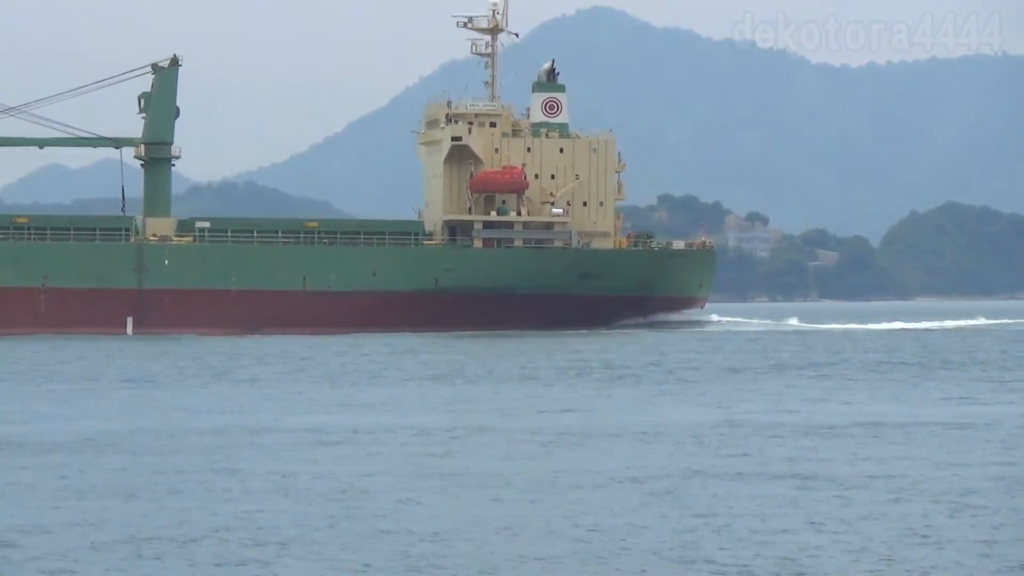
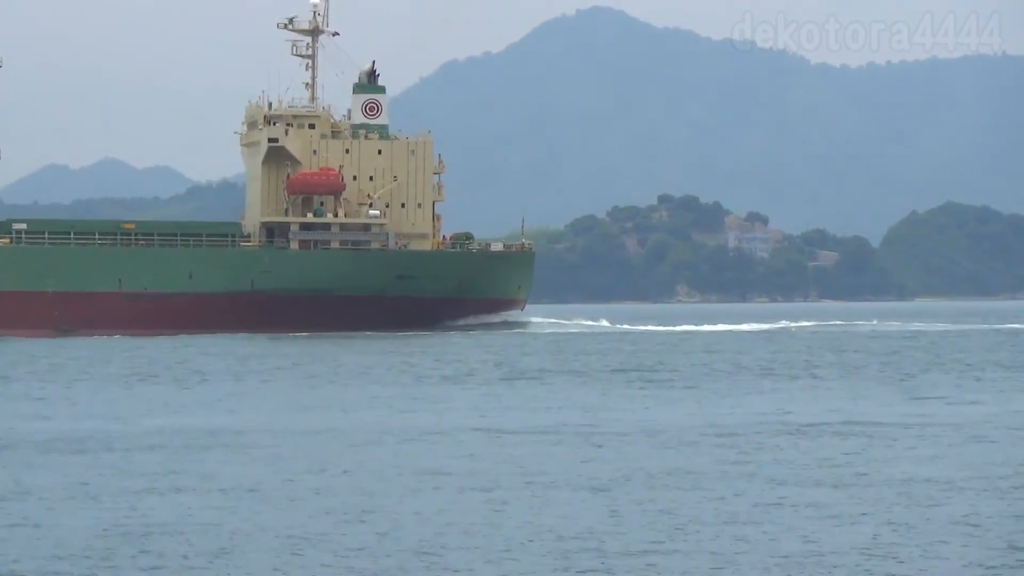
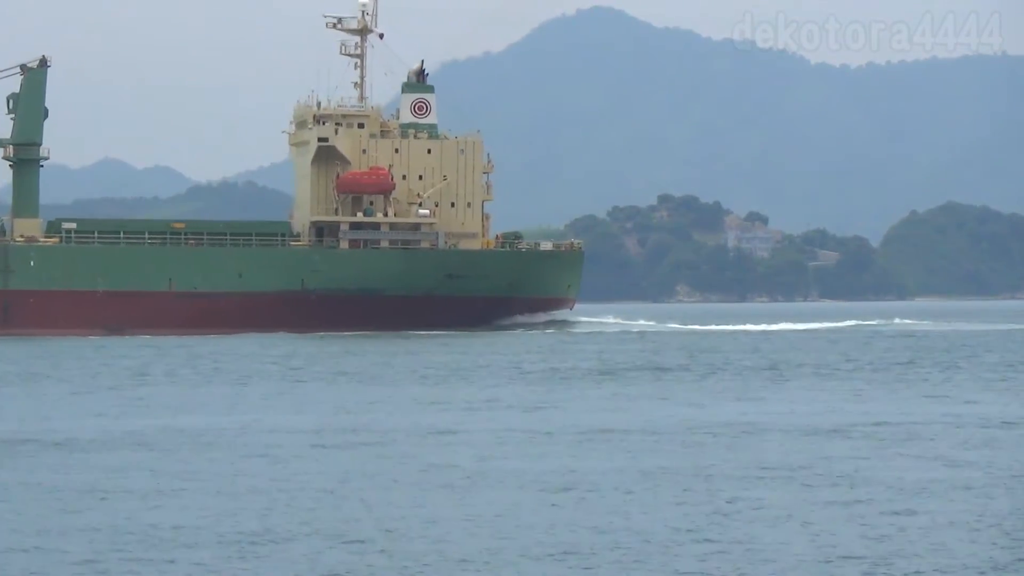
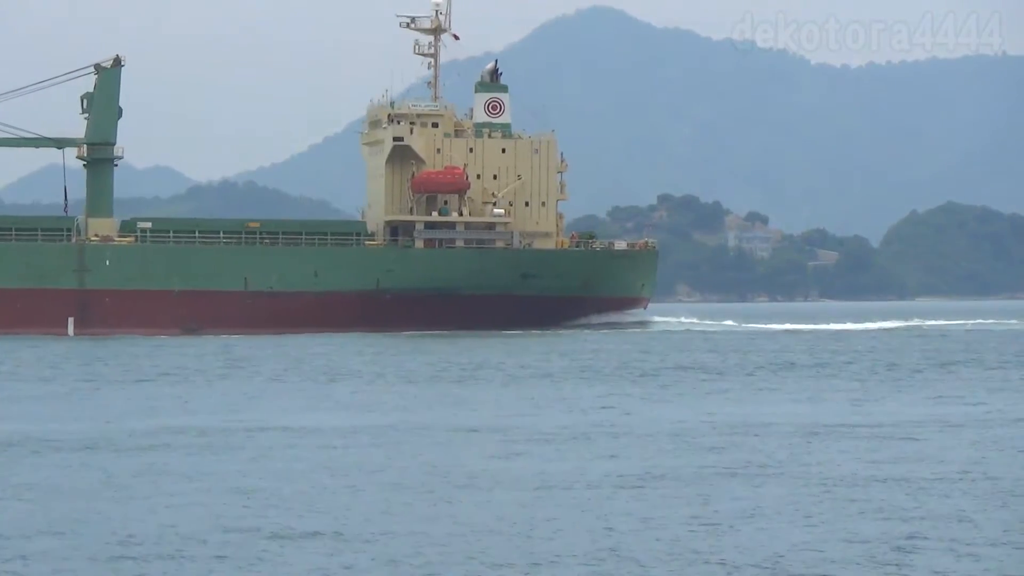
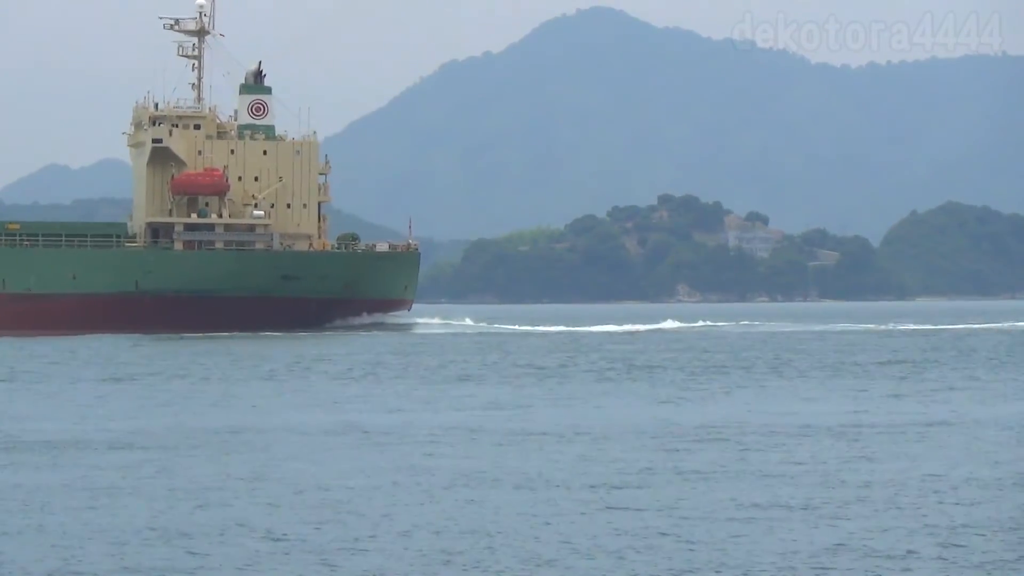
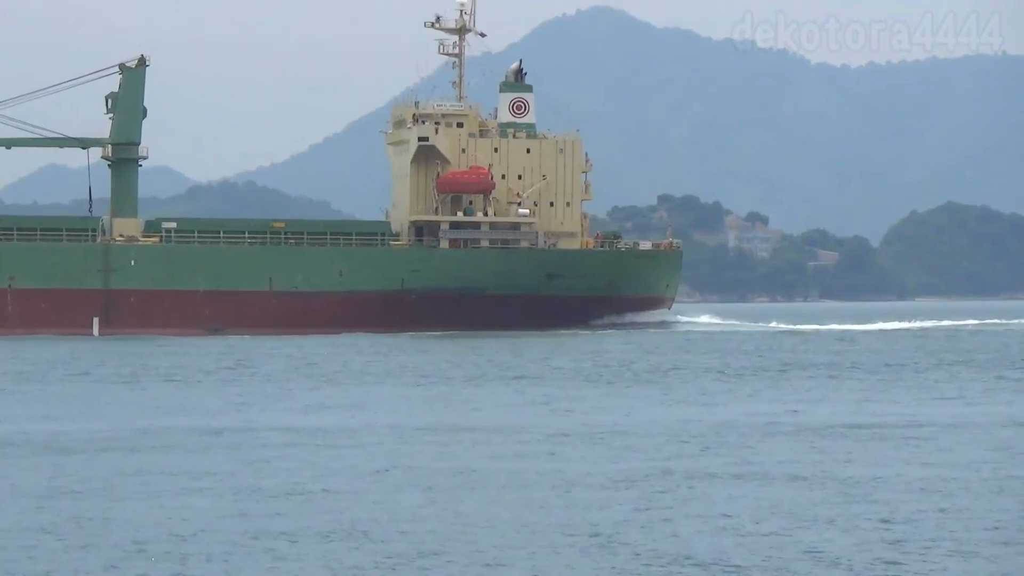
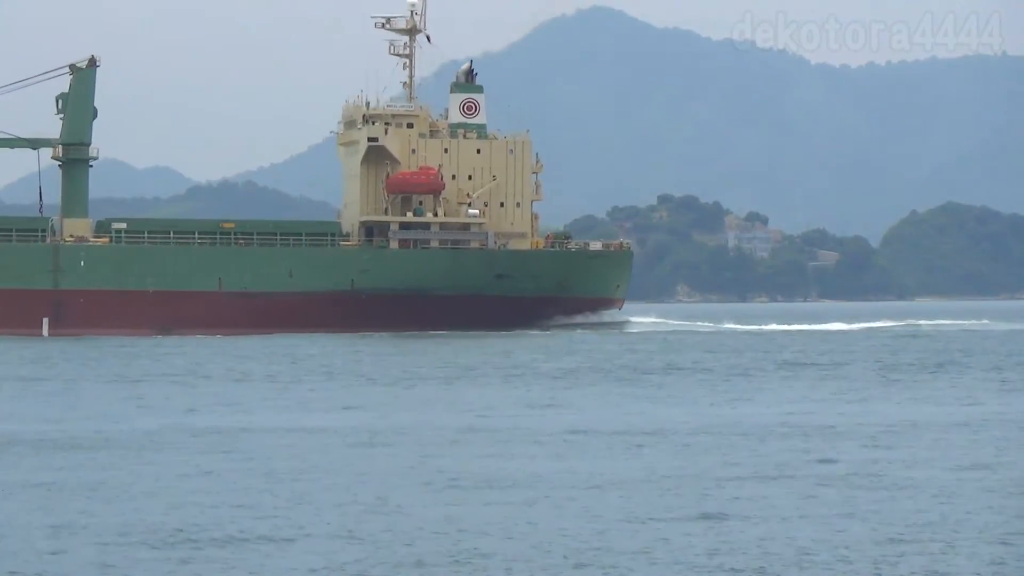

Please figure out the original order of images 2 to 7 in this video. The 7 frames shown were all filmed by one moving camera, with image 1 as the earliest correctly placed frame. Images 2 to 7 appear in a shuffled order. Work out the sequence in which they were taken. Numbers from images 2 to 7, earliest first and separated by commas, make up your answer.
6, 4, 7, 3, 2, 5
